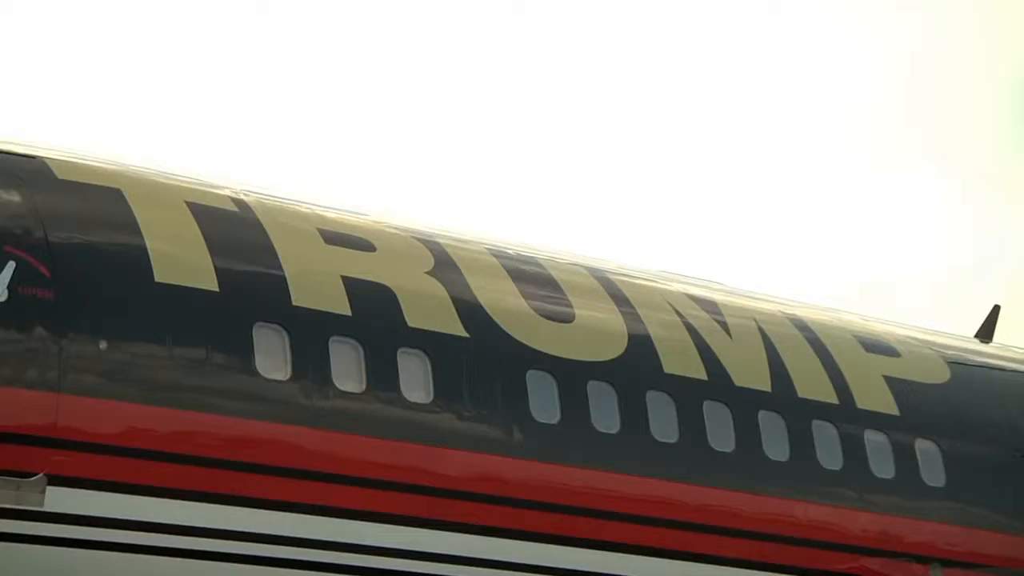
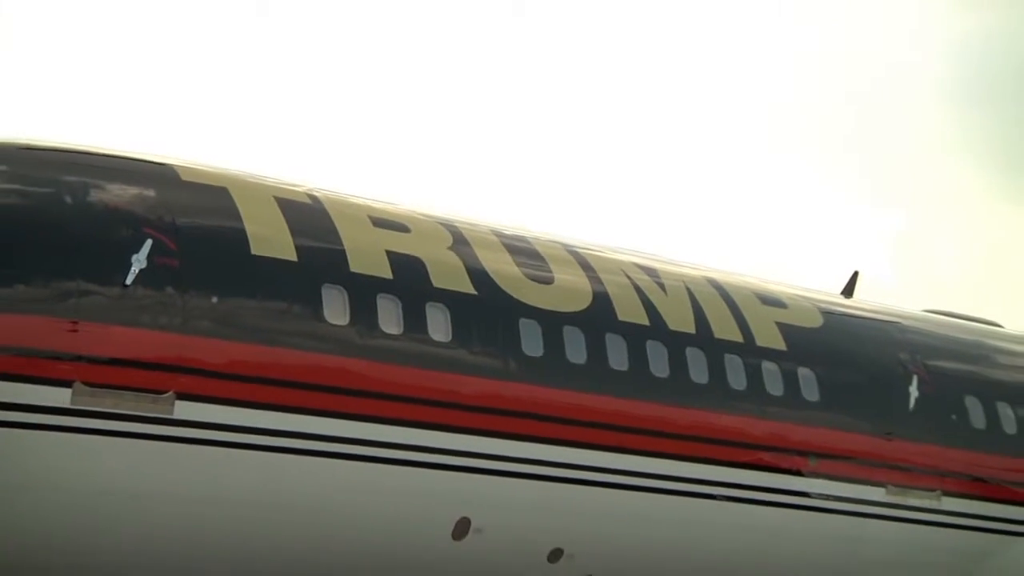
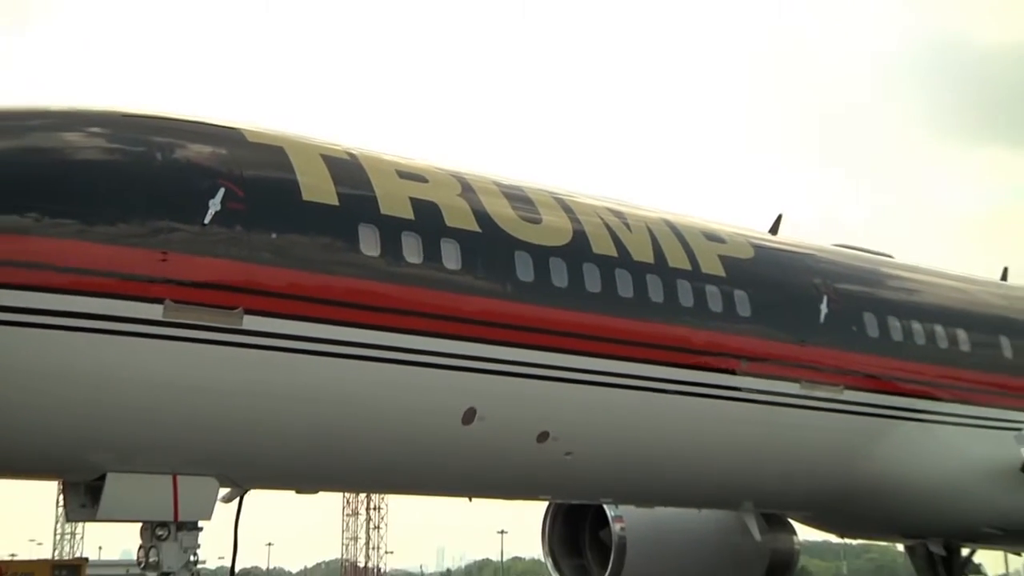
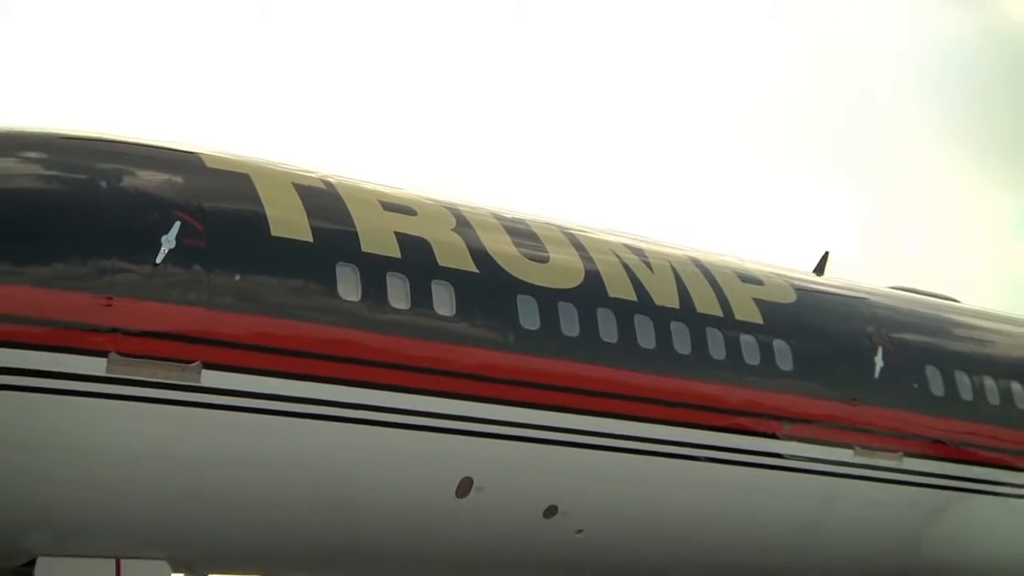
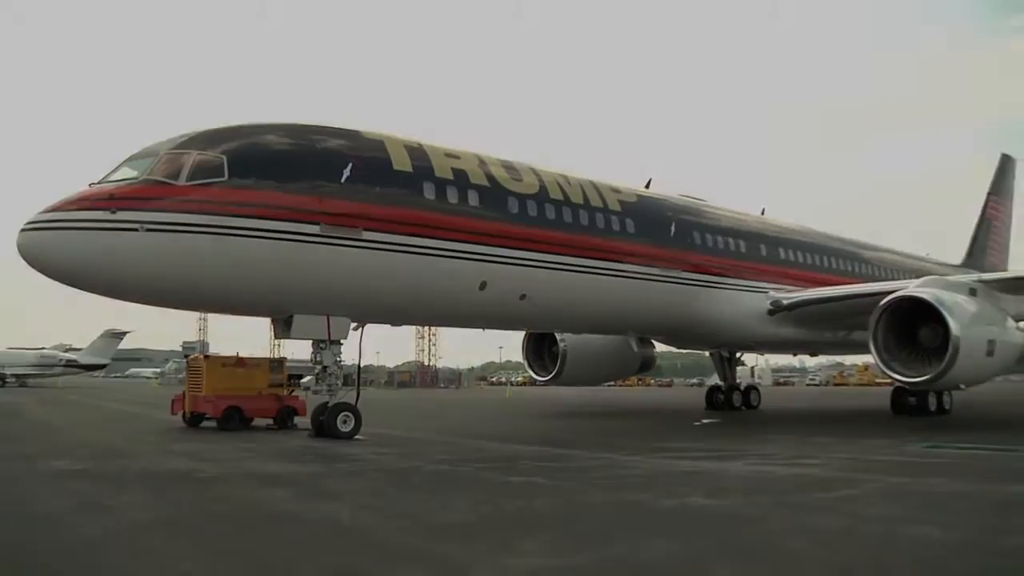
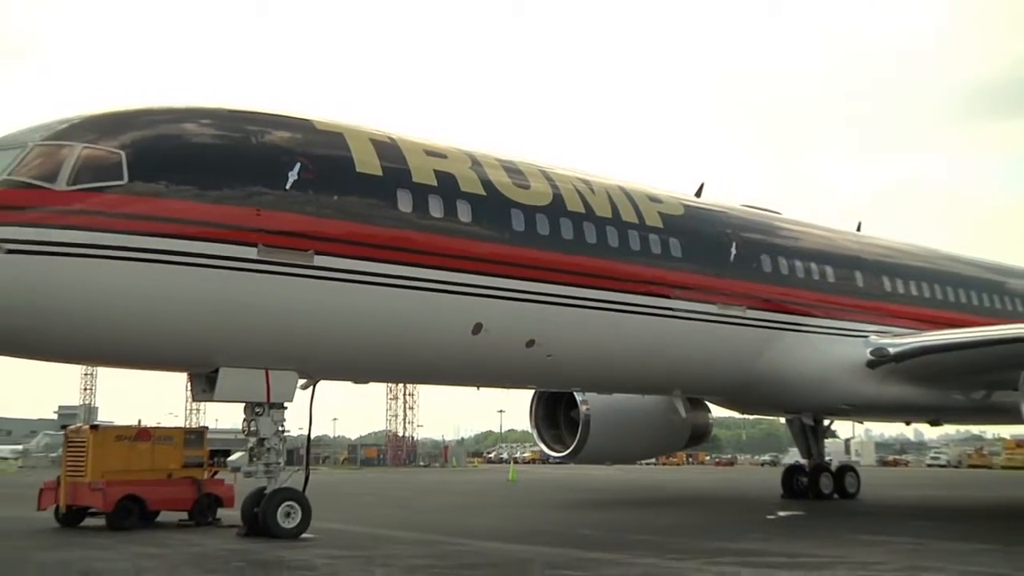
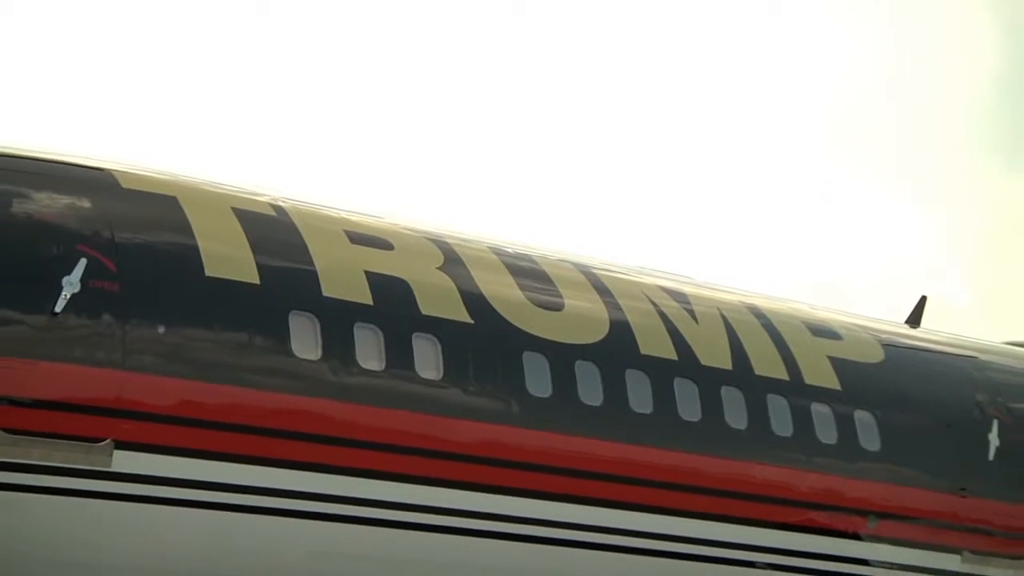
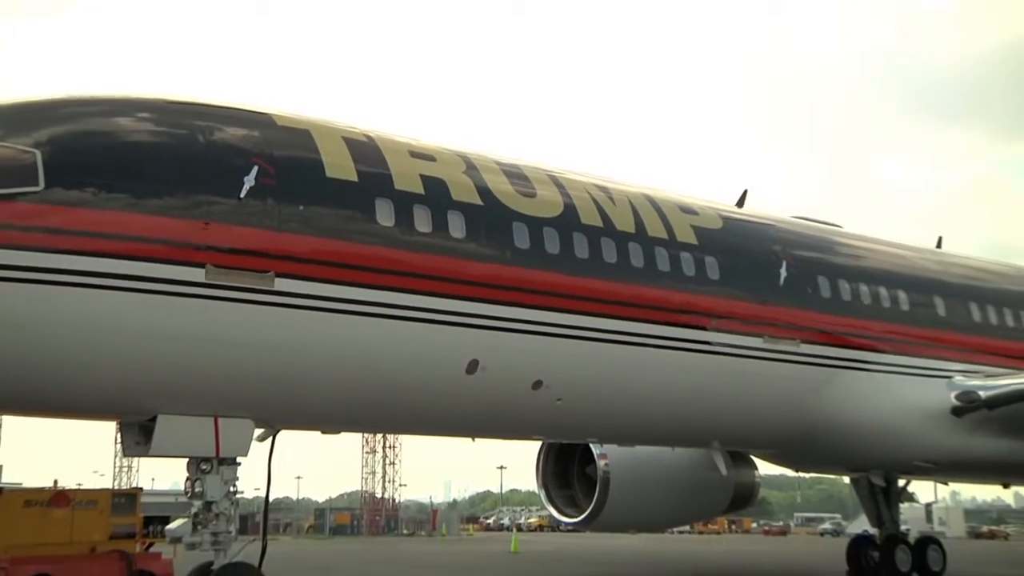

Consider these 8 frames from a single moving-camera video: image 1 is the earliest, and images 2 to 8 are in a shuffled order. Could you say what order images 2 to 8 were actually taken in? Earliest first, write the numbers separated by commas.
7, 2, 4, 3, 8, 6, 5
